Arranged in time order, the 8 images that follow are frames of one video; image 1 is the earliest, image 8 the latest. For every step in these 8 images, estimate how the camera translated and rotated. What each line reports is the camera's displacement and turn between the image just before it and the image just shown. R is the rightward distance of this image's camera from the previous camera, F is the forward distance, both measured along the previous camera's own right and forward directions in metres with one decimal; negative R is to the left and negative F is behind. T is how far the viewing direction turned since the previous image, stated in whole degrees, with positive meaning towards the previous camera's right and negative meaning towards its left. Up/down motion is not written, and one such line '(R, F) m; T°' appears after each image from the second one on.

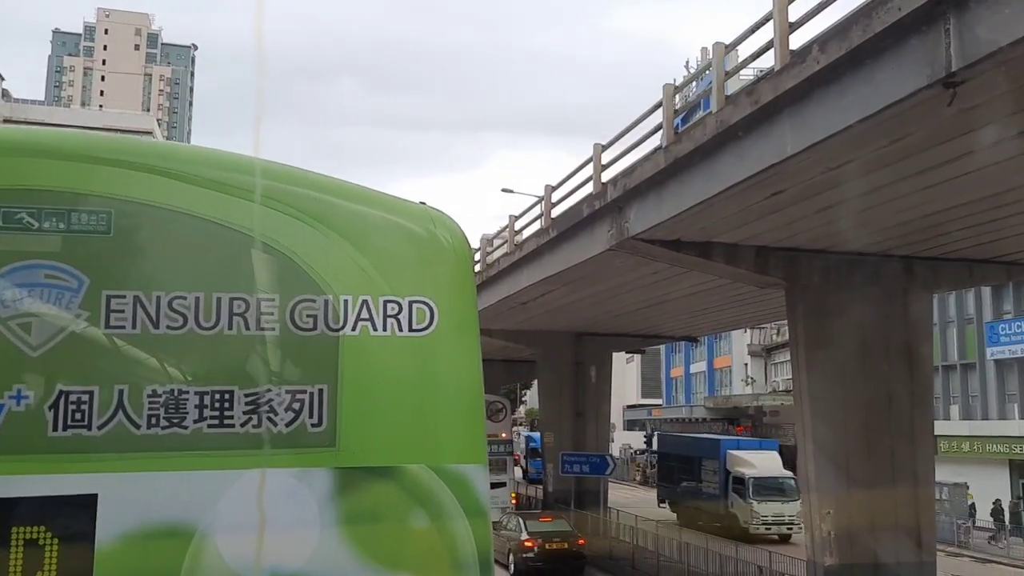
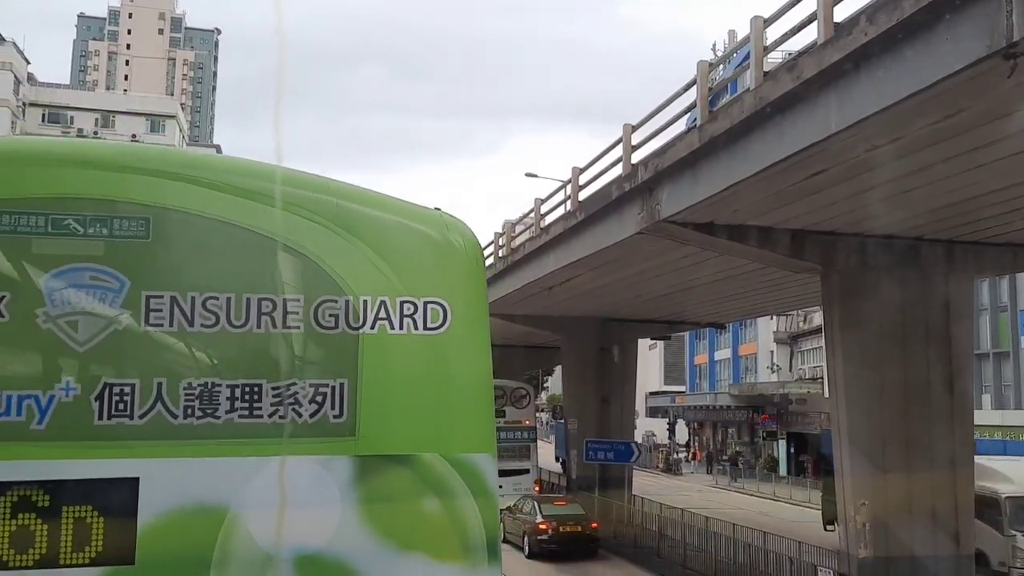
(-0.1, +0.3) m; -1°
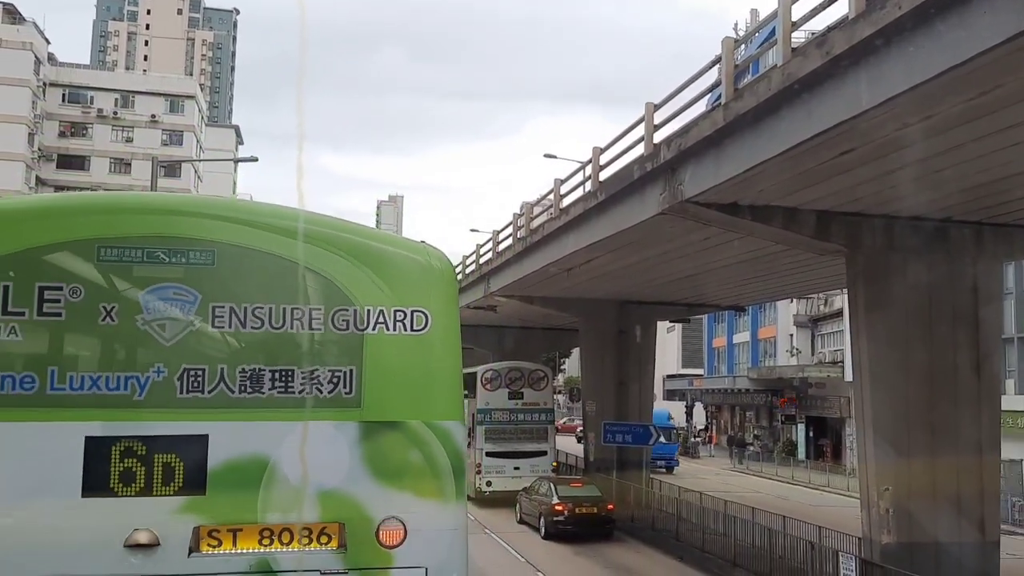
(0.0, +0.1) m; -1°
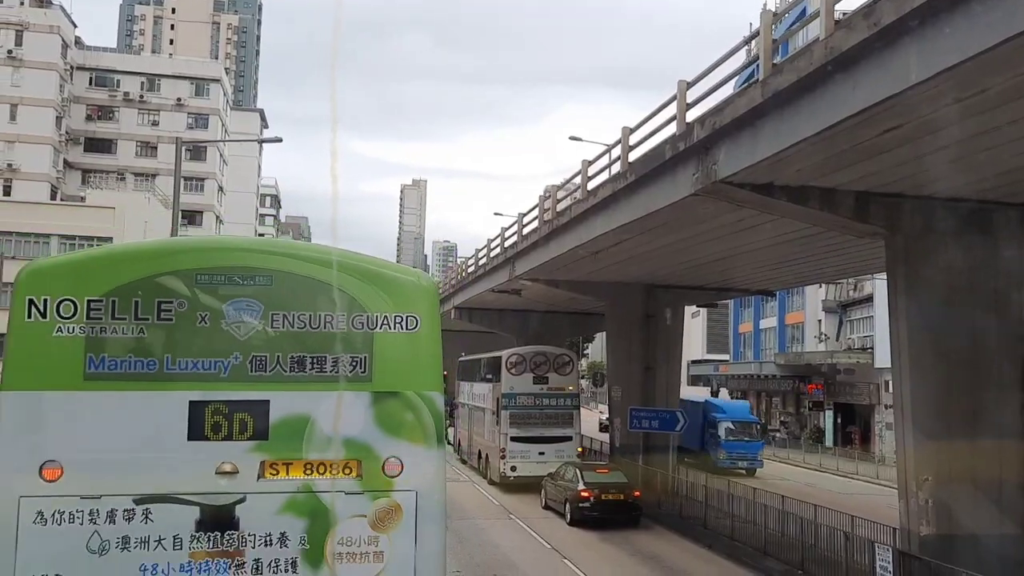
(-0.1, +0.3) m; -2°
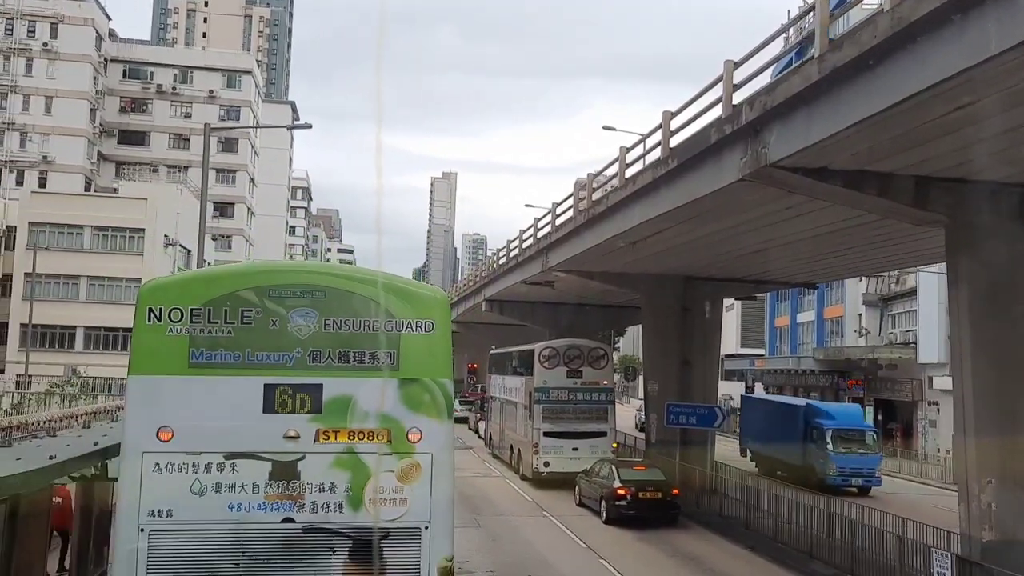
(-0.1, +0.6) m; -2°
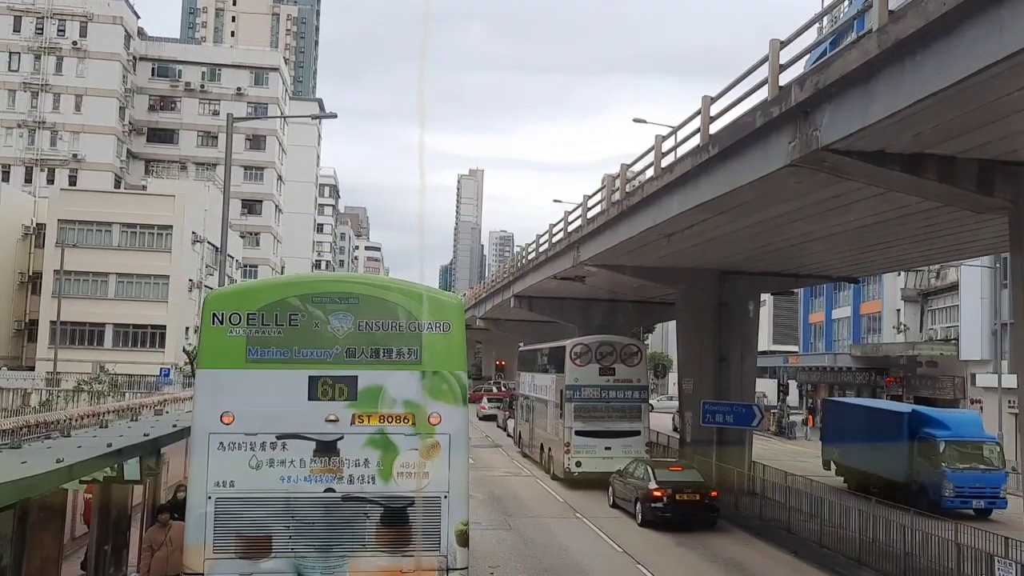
(-0.1, +0.6) m; -2°
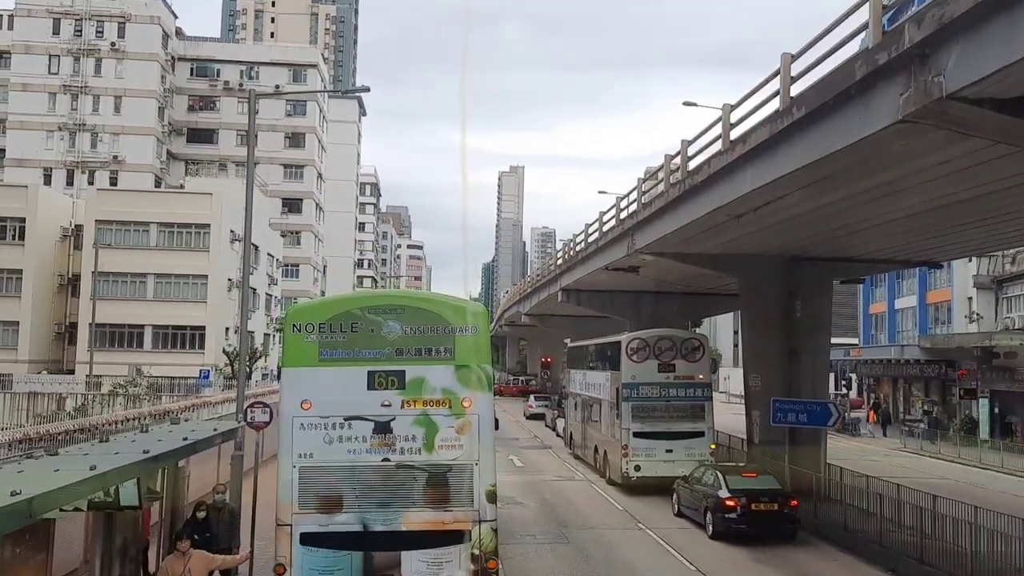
(-0.2, +1.7) m; -3°
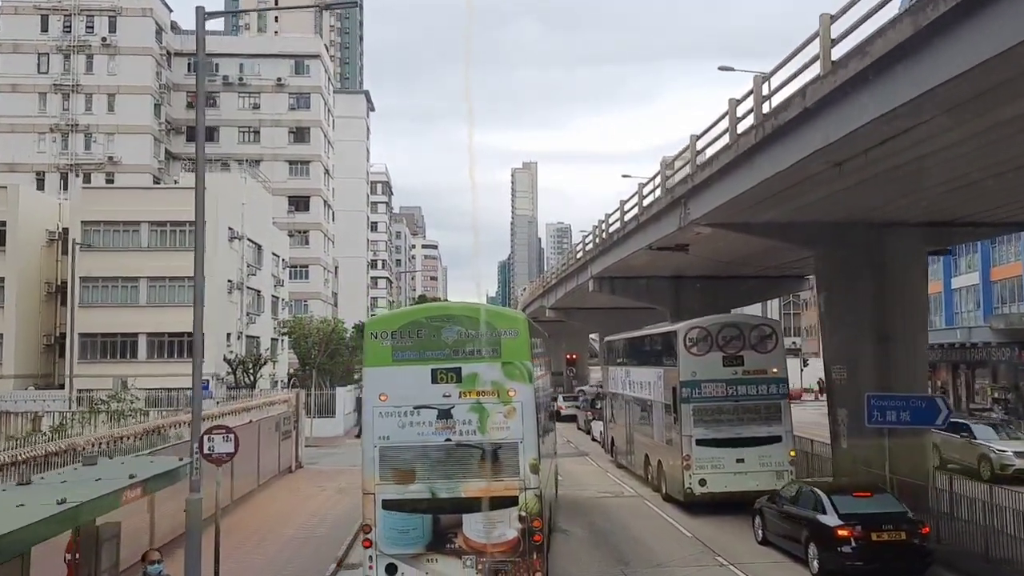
(-0.4, +3.7) m; -1°
